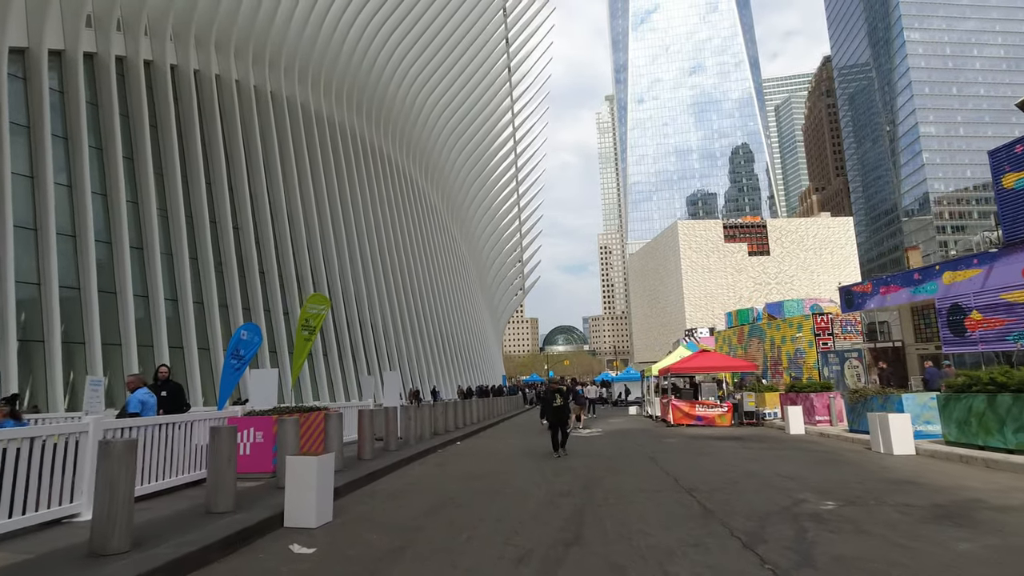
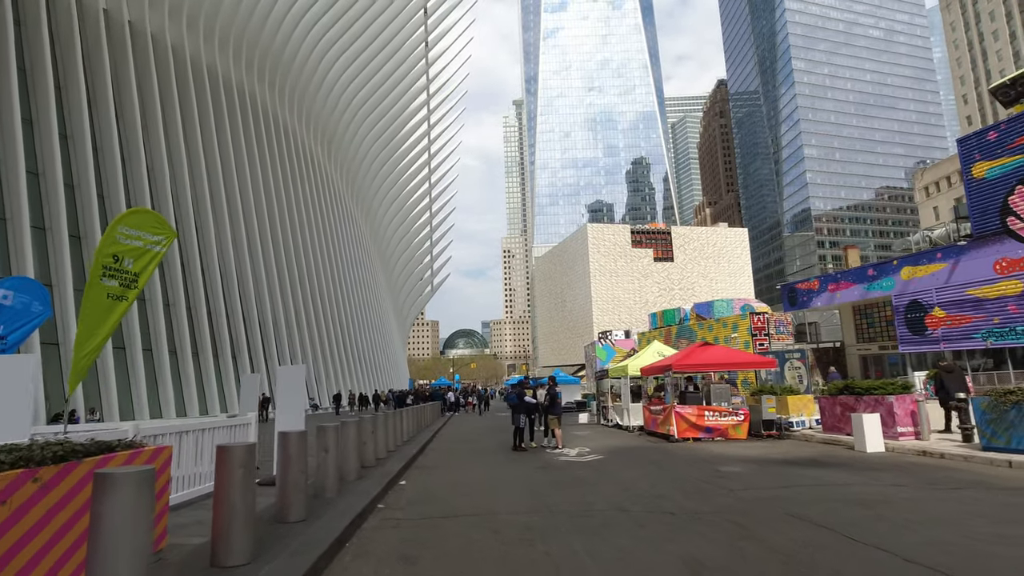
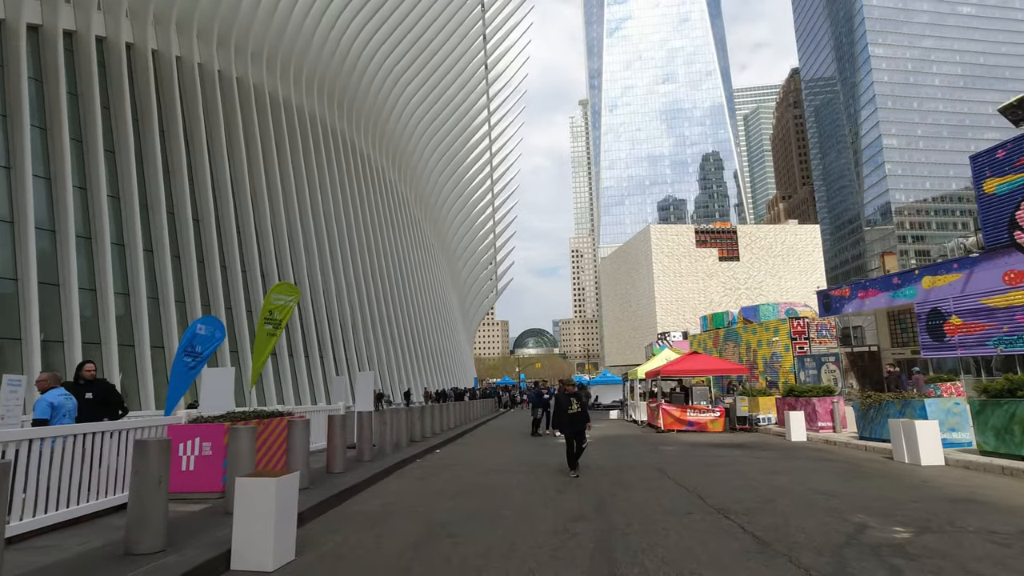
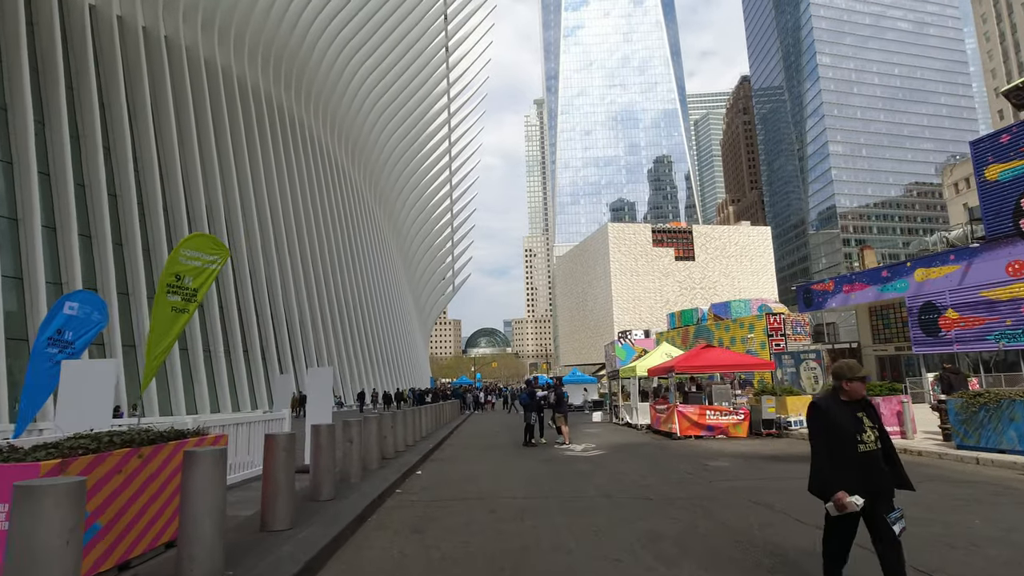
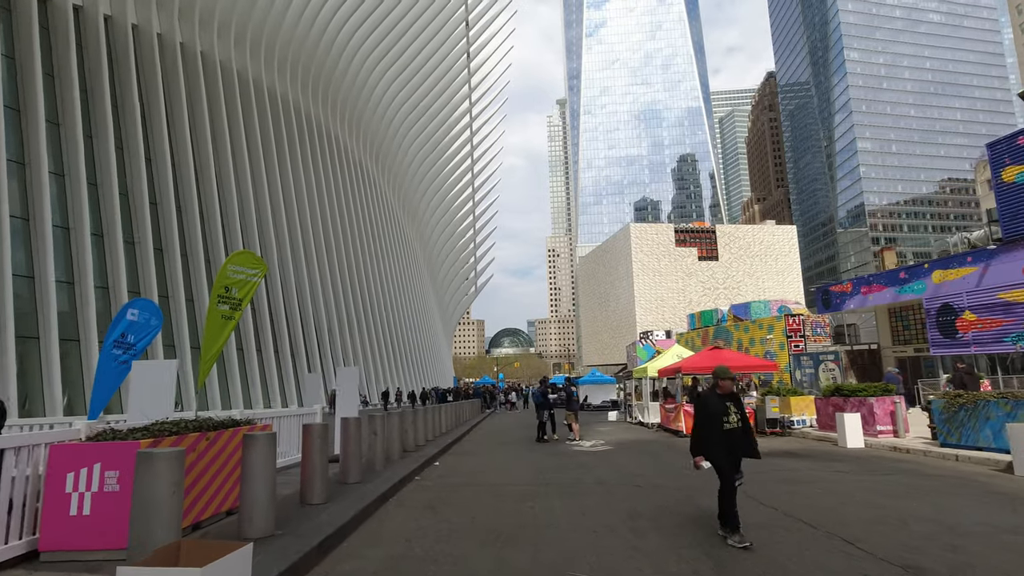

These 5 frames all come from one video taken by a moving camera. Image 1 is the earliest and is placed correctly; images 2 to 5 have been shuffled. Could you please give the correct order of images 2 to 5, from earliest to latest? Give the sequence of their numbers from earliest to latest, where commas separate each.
3, 5, 4, 2
